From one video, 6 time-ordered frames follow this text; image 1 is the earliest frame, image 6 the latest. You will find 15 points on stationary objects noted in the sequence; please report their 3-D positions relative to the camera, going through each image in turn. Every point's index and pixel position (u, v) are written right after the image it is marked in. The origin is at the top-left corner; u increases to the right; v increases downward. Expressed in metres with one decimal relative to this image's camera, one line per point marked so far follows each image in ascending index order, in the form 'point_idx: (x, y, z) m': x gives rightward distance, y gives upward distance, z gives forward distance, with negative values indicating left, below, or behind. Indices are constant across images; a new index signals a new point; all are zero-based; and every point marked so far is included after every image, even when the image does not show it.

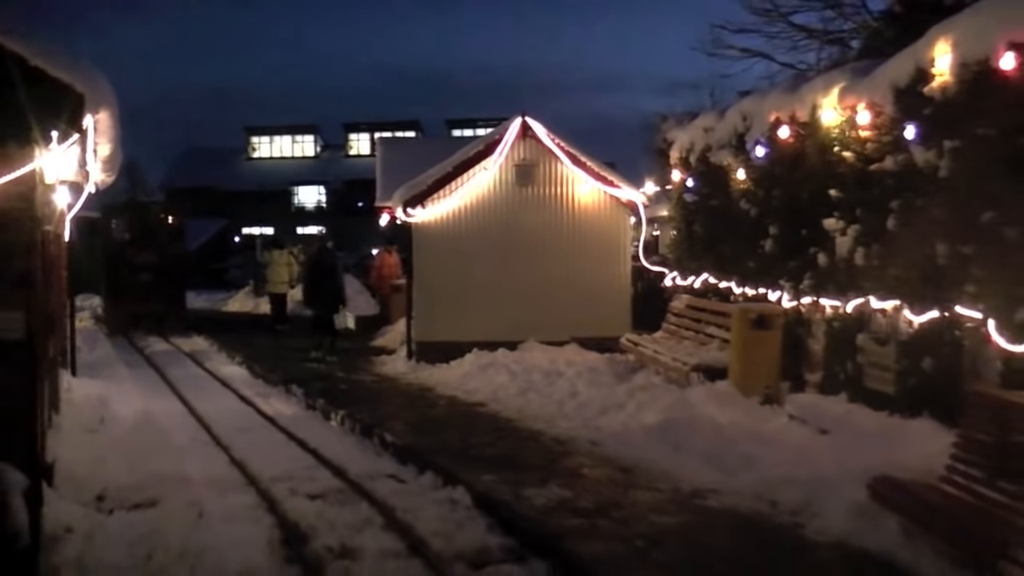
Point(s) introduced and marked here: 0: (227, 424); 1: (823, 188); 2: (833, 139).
0: (-2.4, -1.1, +14.8) m
1: (+2.3, +0.7, +12.9) m
2: (+2.2, +1.0, +12.2) m
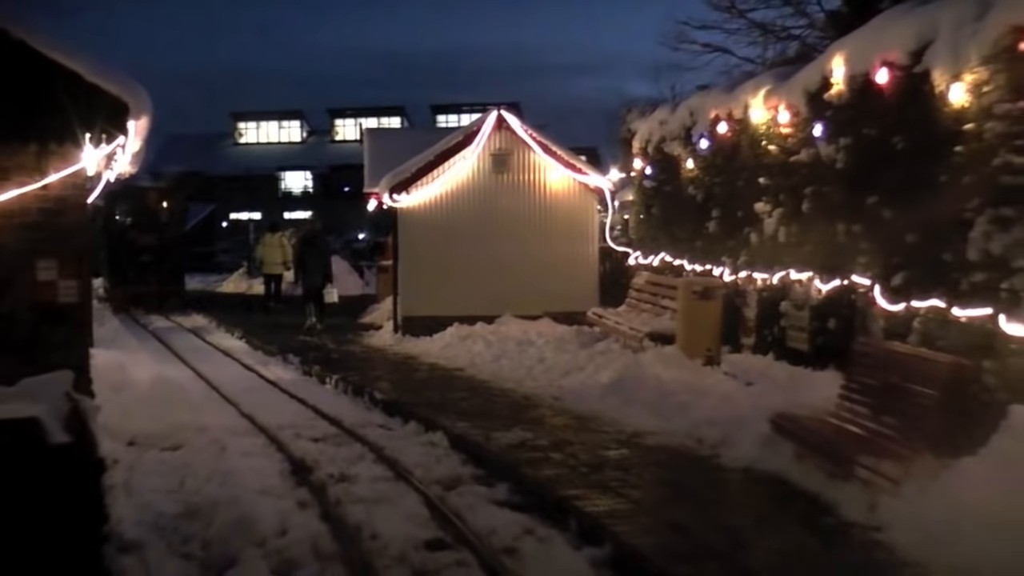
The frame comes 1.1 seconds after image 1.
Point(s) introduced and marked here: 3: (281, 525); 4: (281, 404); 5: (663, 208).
0: (-2.6, -0.9, +16.7) m
1: (+2.0, +0.9, +14.8) m
2: (+2.0, +1.2, +14.1) m
3: (-1.2, -1.2, +9.1) m
4: (-2.0, -1.0, +15.1) m
5: (+1.6, +0.9, +19.0) m
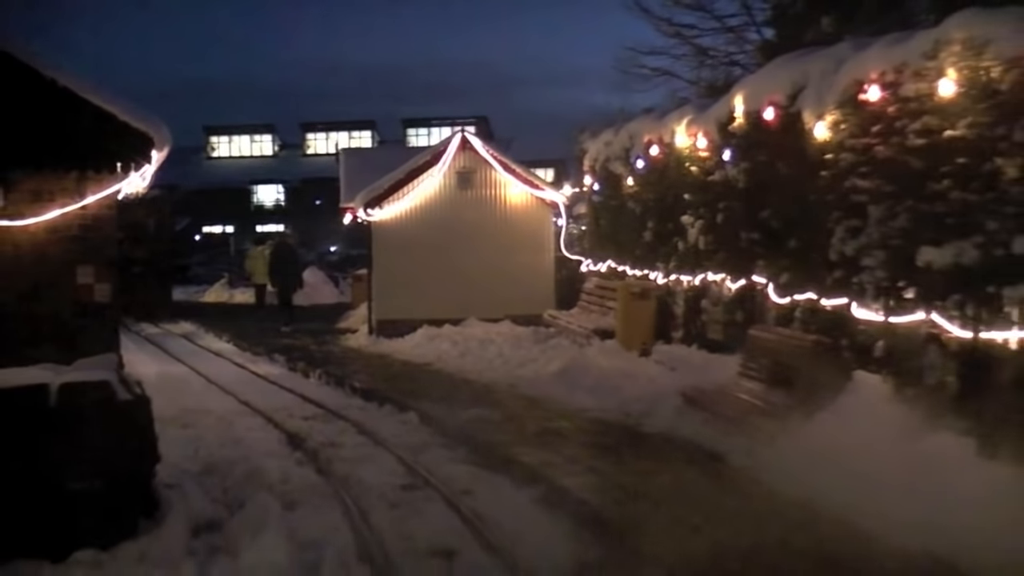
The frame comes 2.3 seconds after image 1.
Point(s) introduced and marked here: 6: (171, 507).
0: (-3.0, -1.0, +18.9) m
1: (+1.6, +0.9, +17.1) m
2: (+1.6, +1.2, +16.5) m
3: (-1.5, -1.2, +11.4) m
4: (-2.4, -1.0, +17.4) m
5: (+1.2, +0.8, +21.3) m
6: (-1.9, -1.2, +9.9) m
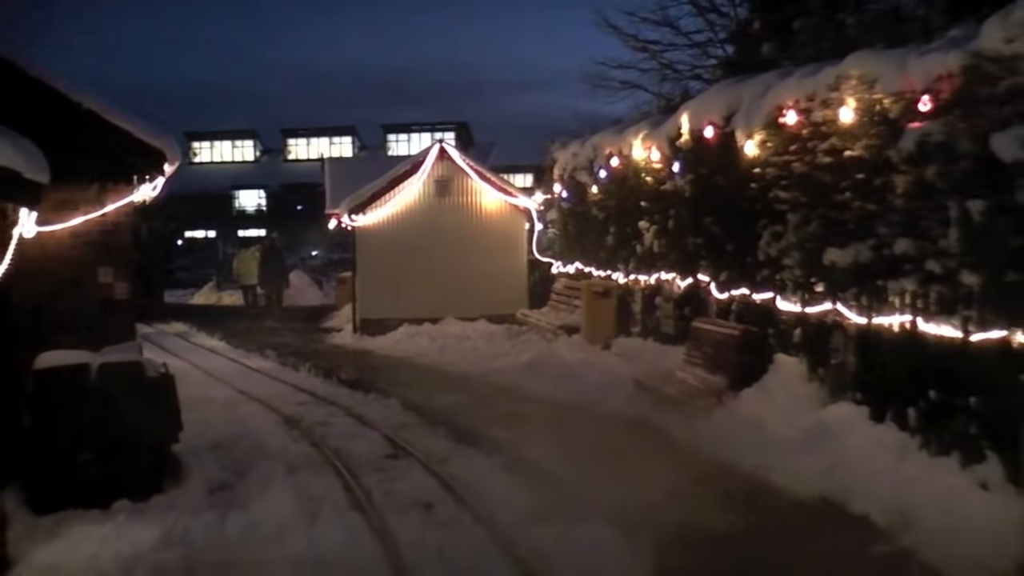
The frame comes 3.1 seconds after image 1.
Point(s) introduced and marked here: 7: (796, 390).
0: (-3.3, -1.0, +20.6) m
1: (+1.4, +0.9, +18.8) m
2: (+1.3, +1.2, +18.2) m
3: (-1.7, -1.2, +13.1) m
4: (-2.7, -1.0, +19.1) m
5: (+0.8, +0.8, +23.0) m
6: (-2.1, -1.2, +11.6) m
7: (+1.9, -0.7, +11.7) m
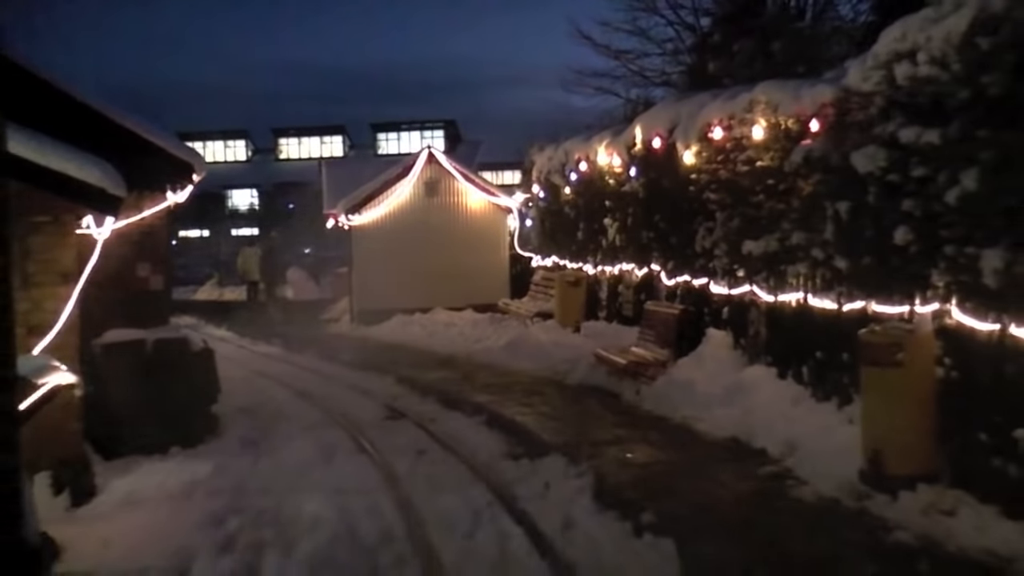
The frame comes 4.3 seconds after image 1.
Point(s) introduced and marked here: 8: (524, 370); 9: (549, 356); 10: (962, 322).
0: (-3.6, -0.9, +23.1) m
1: (+1.1, +1.1, +21.4) m
2: (+1.1, +1.4, +20.7) m
3: (-1.9, -1.1, +15.6) m
4: (-2.9, -0.9, +21.6) m
5: (+0.6, +1.0, +25.5) m
6: (-2.3, -1.1, +14.1) m
7: (+1.7, -0.6, +14.2) m
8: (+0.1, -0.9, +18.1) m
9: (+0.4, -0.7, +18.9) m
10: (+2.4, -0.2, +9.5) m
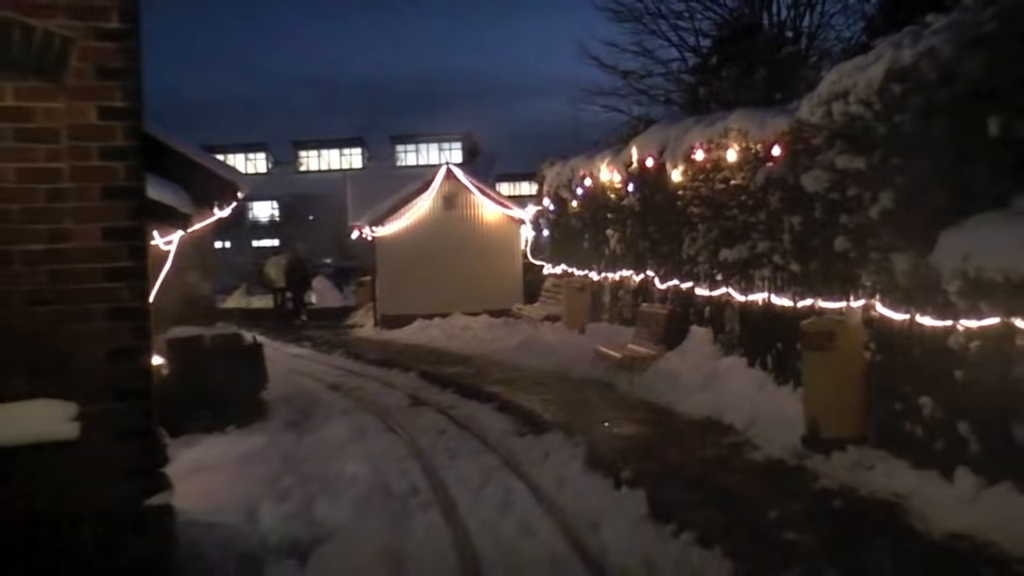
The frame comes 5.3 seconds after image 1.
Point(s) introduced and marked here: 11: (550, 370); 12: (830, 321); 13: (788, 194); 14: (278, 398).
0: (-3.4, -1.0, +25.2) m
1: (+1.3, +1.0, +23.5) m
2: (+1.2, +1.3, +22.8) m
3: (-1.8, -1.1, +17.7) m
4: (-2.7, -1.0, +23.7) m
5: (+0.8, +0.9, +27.6) m
6: (-2.2, -1.2, +16.2) m
7: (+1.8, -0.6, +16.3) m
8: (+0.2, -0.9, +20.2) m
9: (+0.5, -0.8, +21.0) m
10: (+2.4, -0.2, +11.5) m
11: (+0.4, -0.9, +19.6) m
12: (+2.1, -0.2, +11.7) m
13: (+2.1, +0.7, +13.6) m
14: (-2.4, -1.1, +17.9) m
